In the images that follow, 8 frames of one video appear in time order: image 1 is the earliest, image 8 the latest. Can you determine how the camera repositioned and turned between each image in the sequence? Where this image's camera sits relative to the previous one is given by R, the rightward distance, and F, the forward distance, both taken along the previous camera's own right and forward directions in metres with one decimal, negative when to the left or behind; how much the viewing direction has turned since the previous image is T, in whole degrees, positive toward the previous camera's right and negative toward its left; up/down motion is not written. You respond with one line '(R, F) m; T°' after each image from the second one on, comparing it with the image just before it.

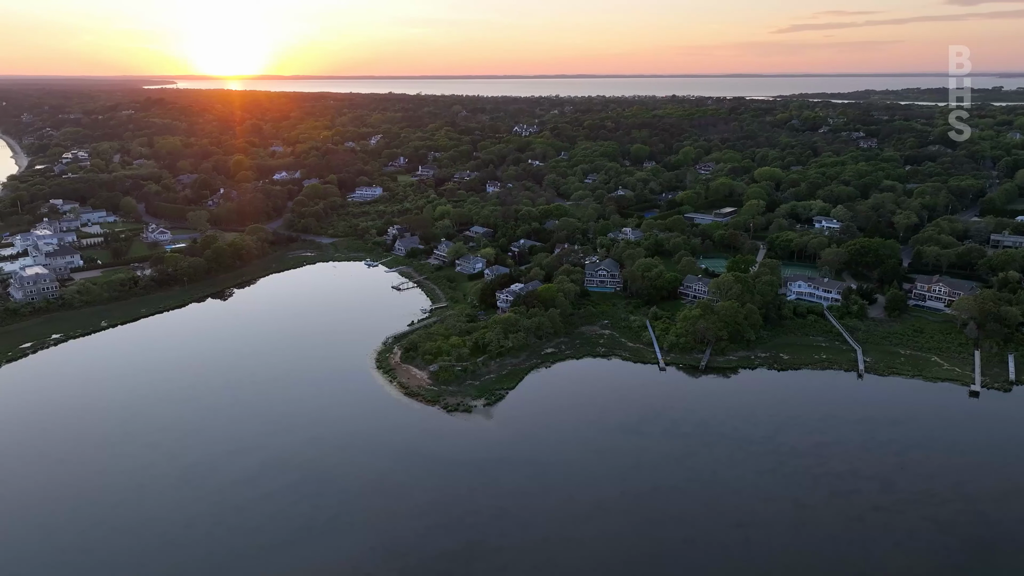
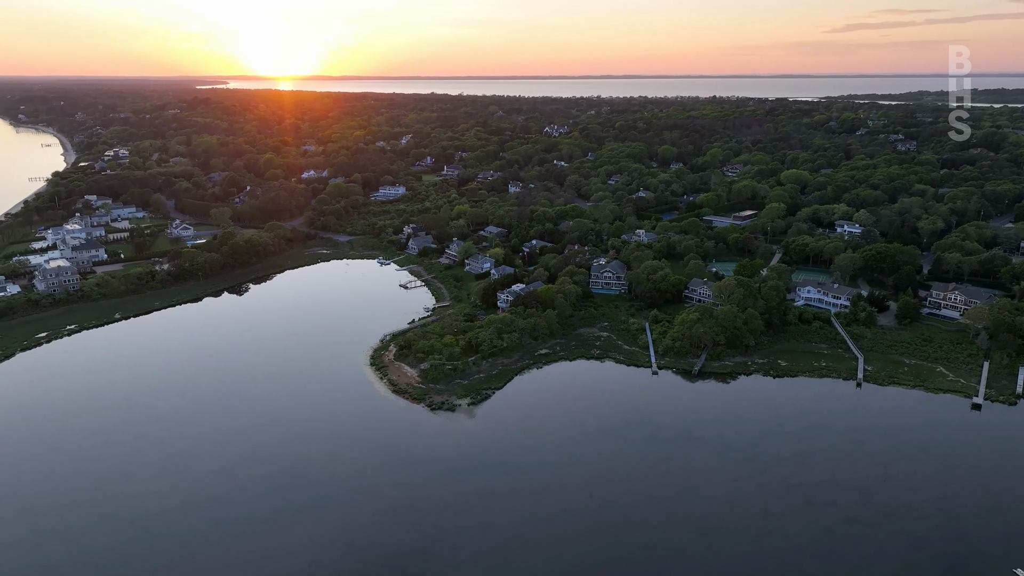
(+1.1, 0.0) m; -3°
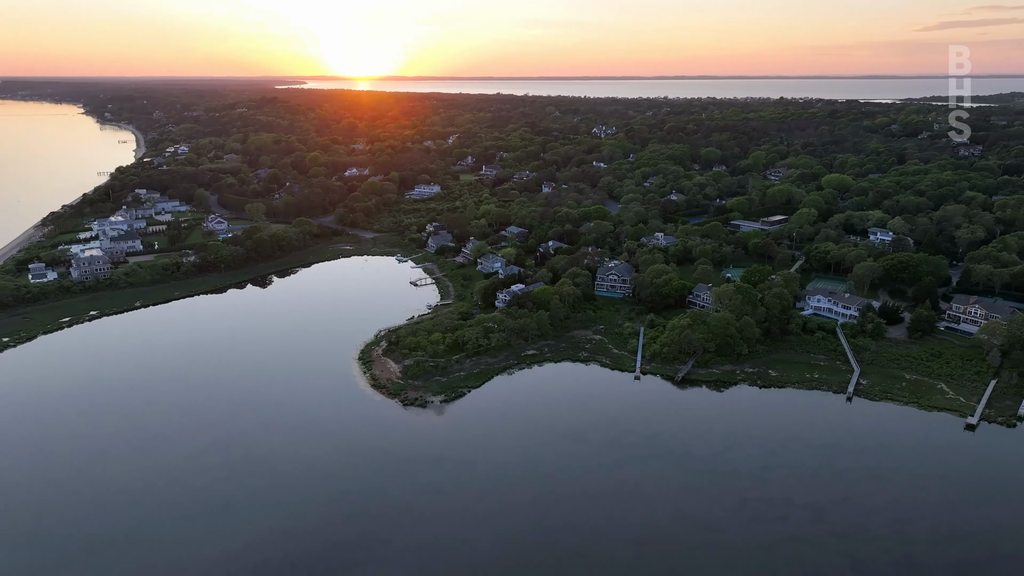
(+1.8, +0.1) m; -5°
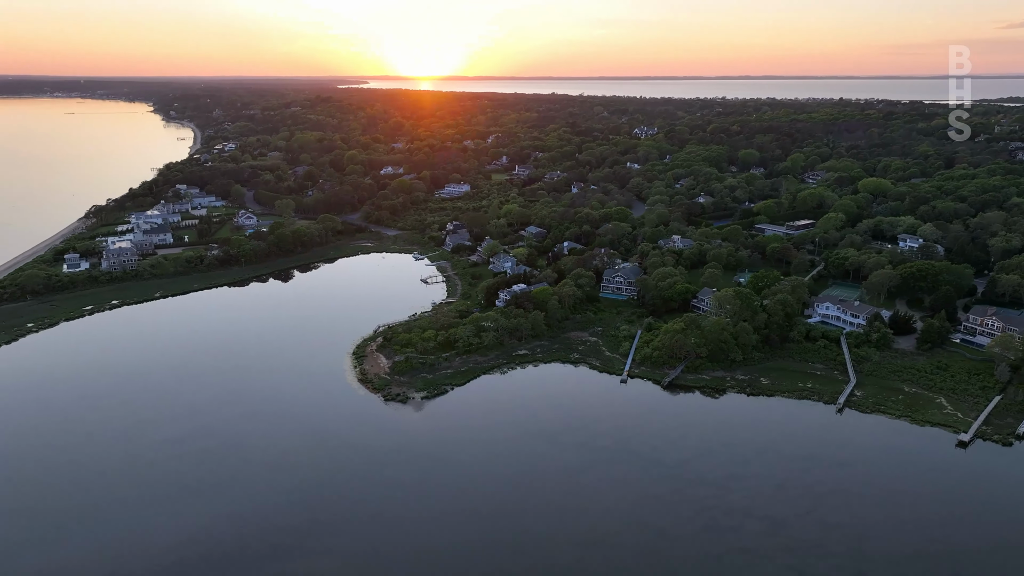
(+1.5, 0.0) m; -4°
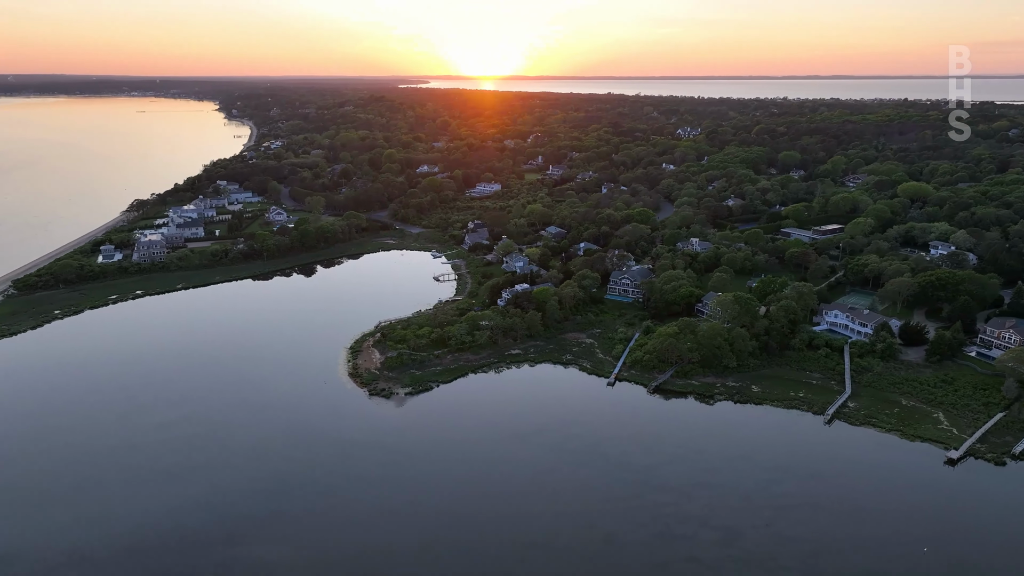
(+1.5, 0.0) m; -4°
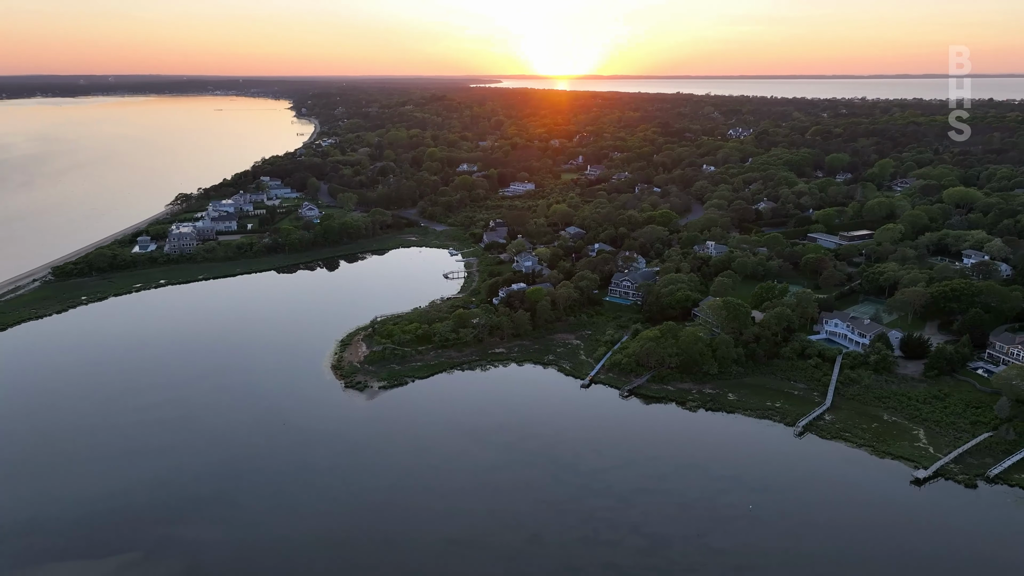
(+2.0, 0.0) m; -5°
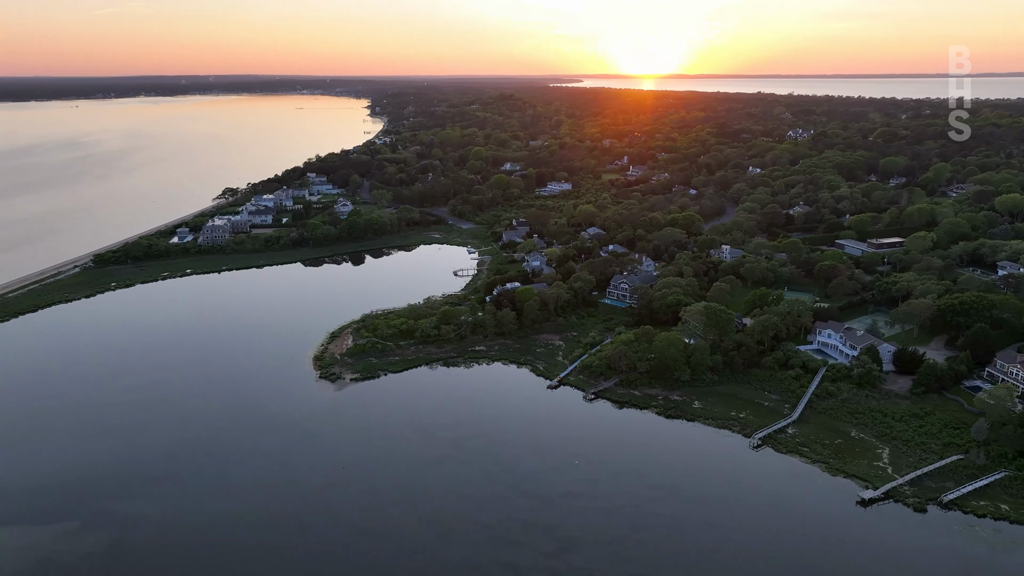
(+2.3, +0.1) m; -6°
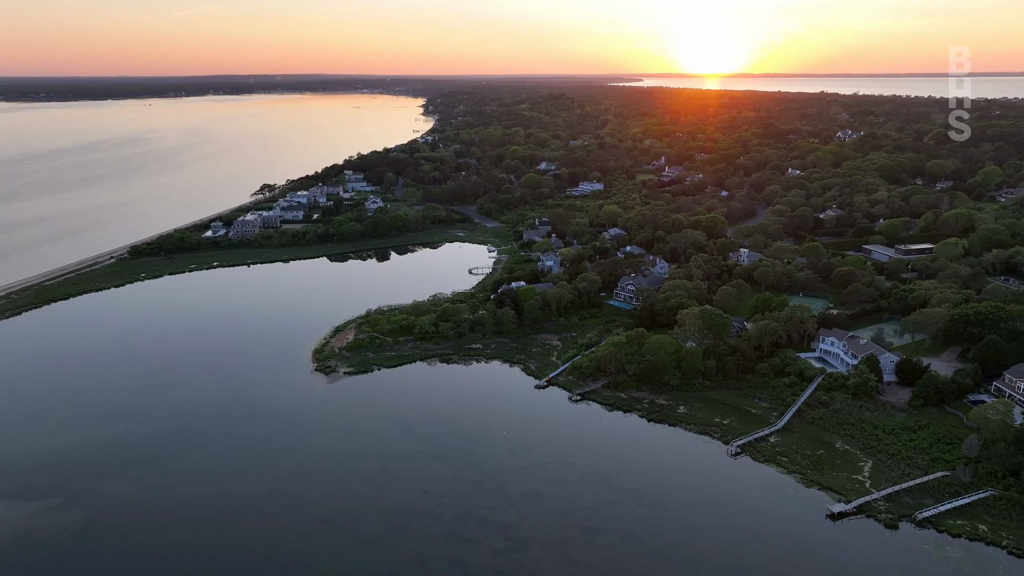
(+1.4, 0.0) m; -4°
